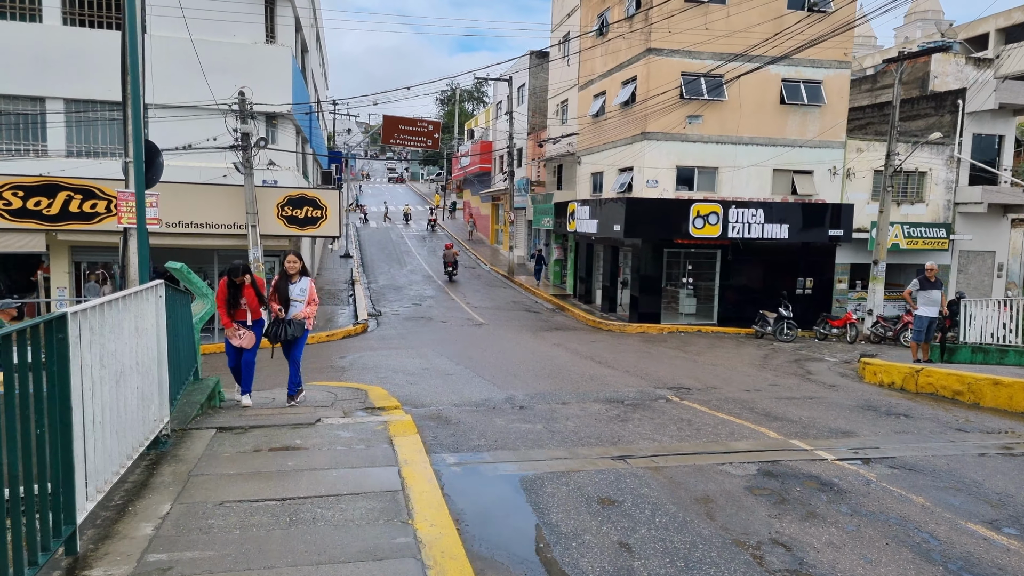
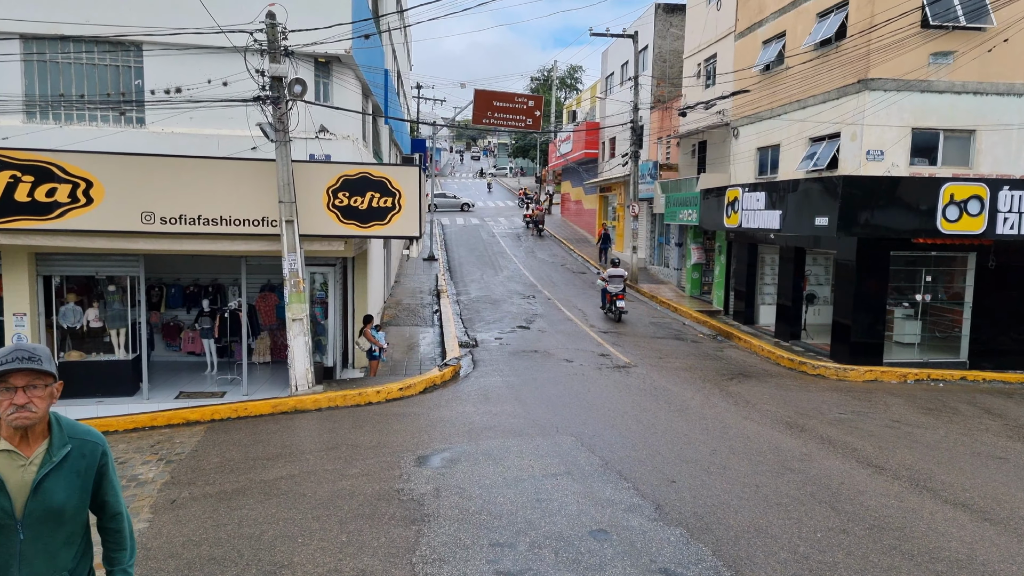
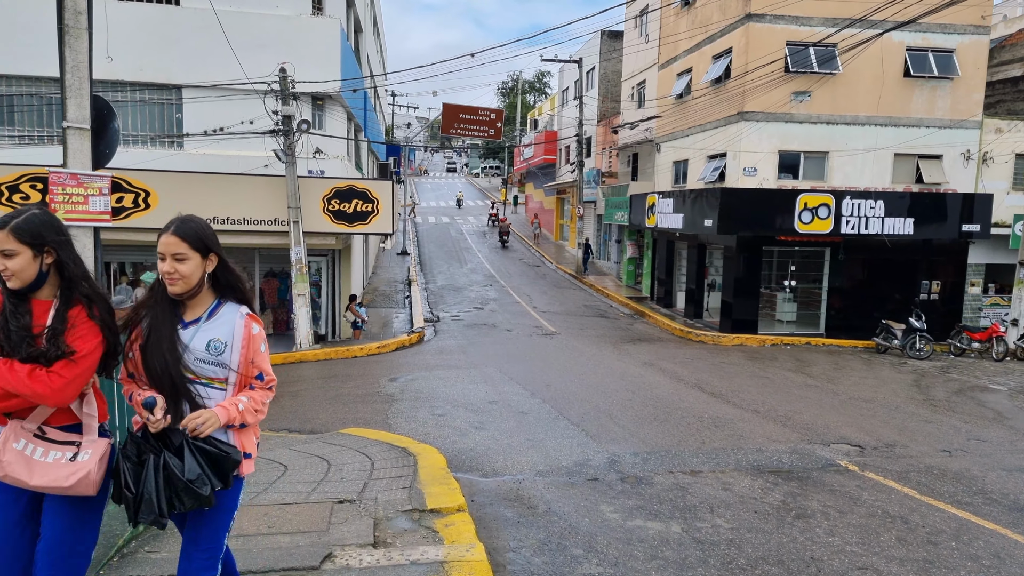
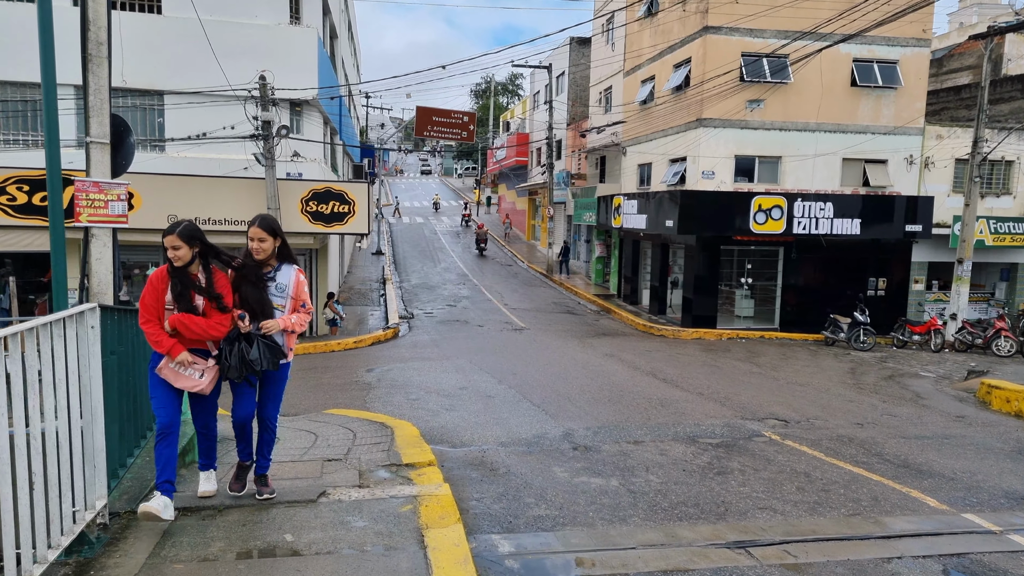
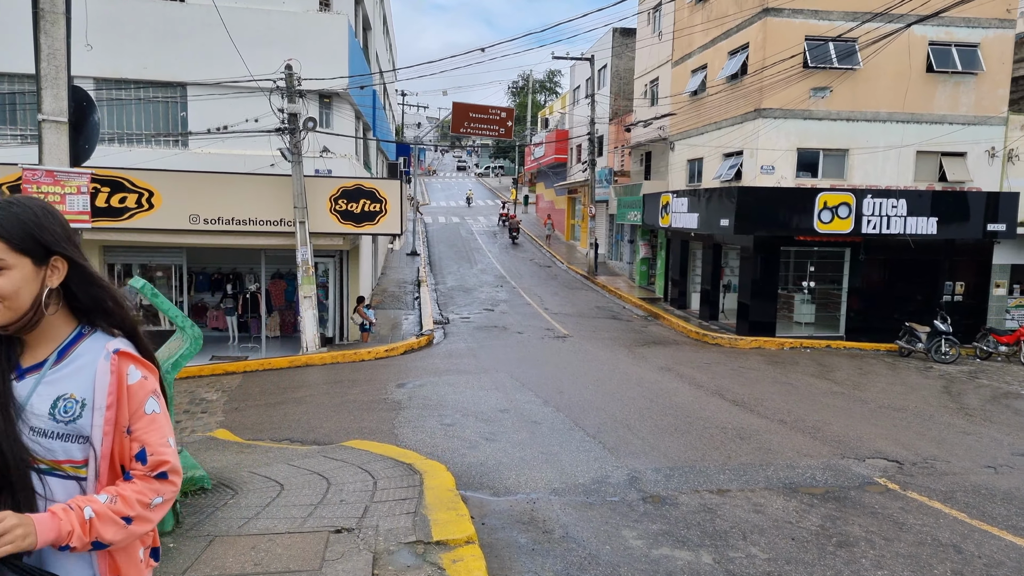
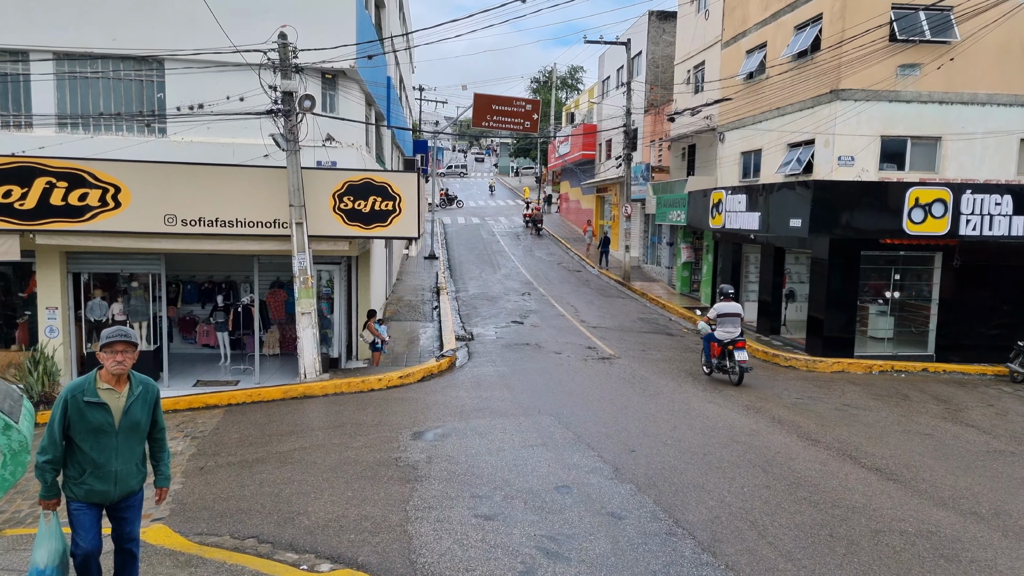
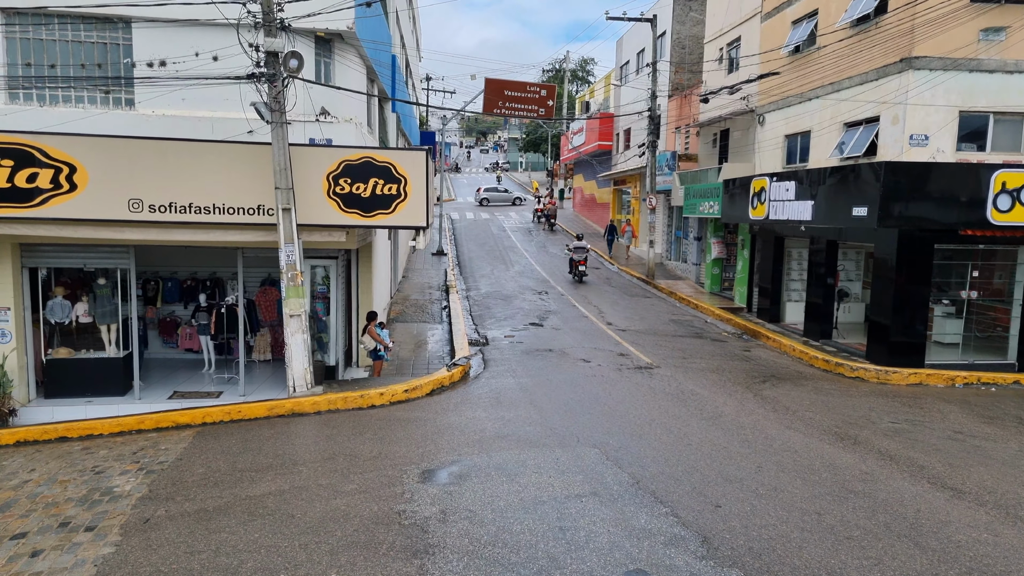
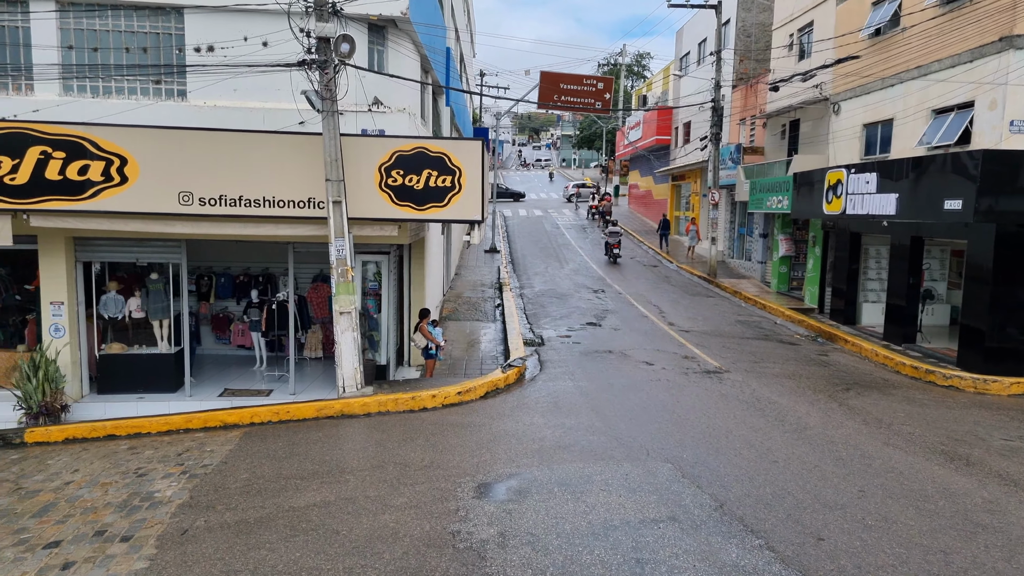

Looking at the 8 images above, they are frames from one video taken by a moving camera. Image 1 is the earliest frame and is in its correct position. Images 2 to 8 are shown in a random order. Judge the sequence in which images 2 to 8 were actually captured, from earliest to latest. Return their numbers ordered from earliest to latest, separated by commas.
4, 3, 5, 6, 2, 7, 8
